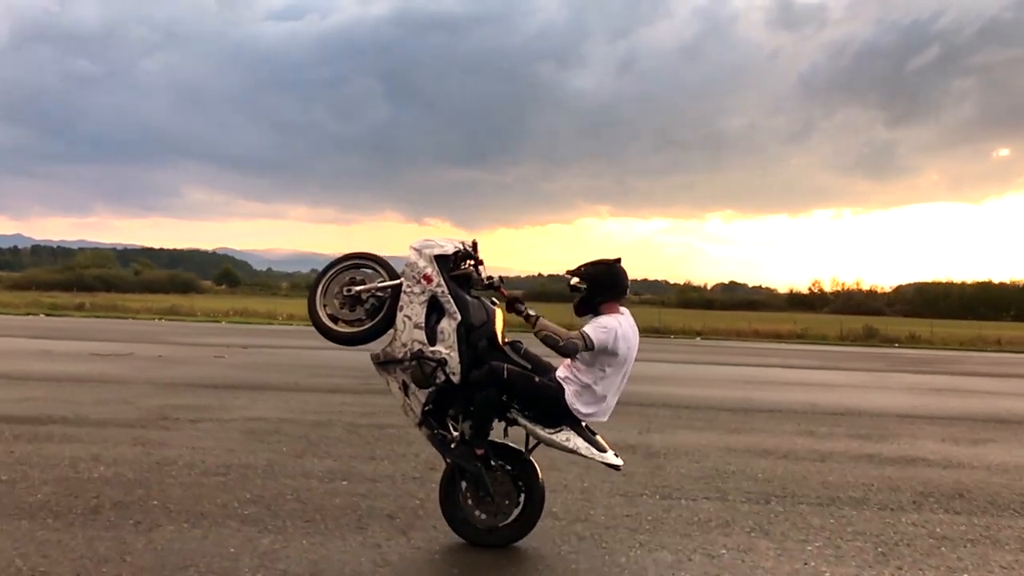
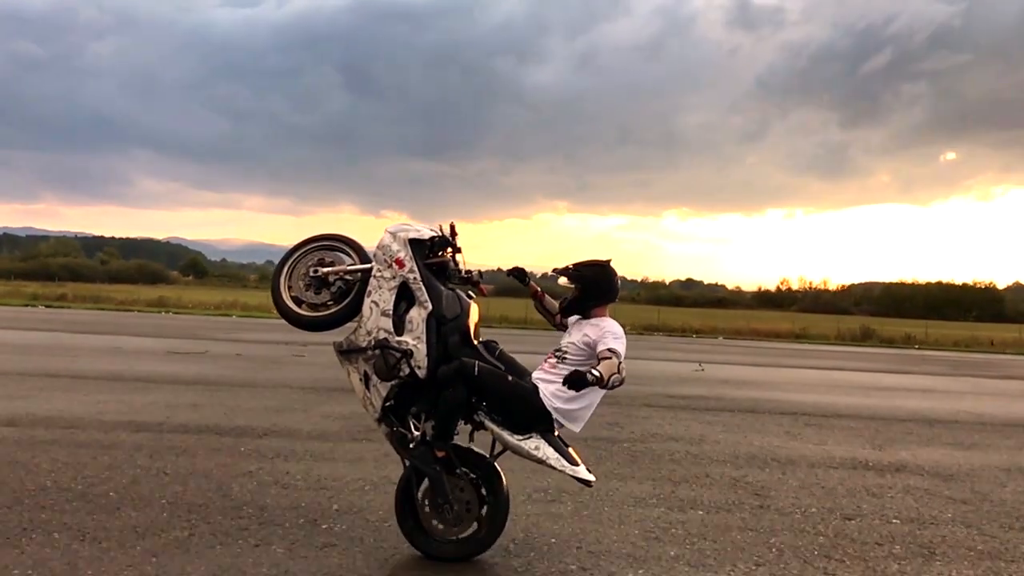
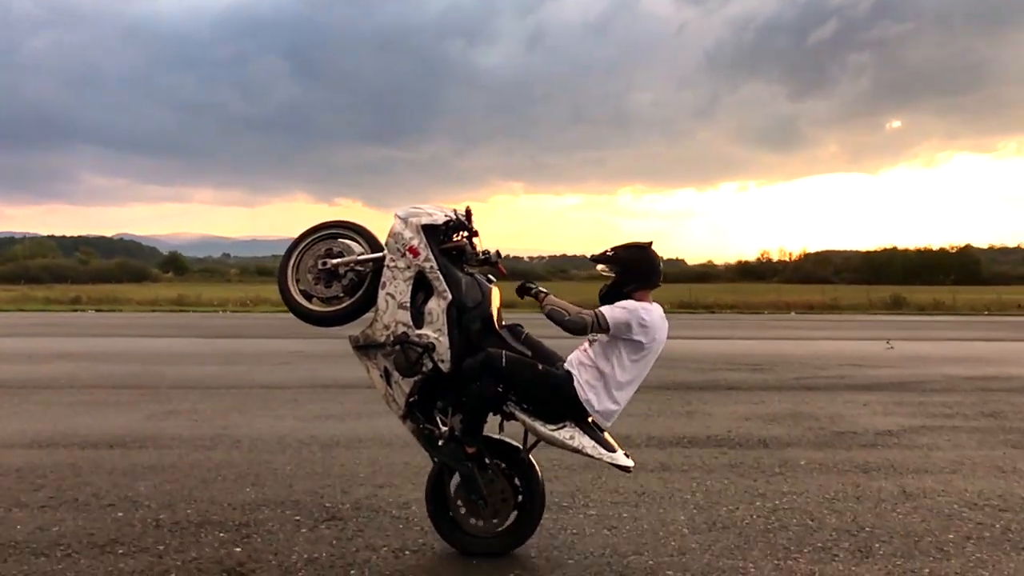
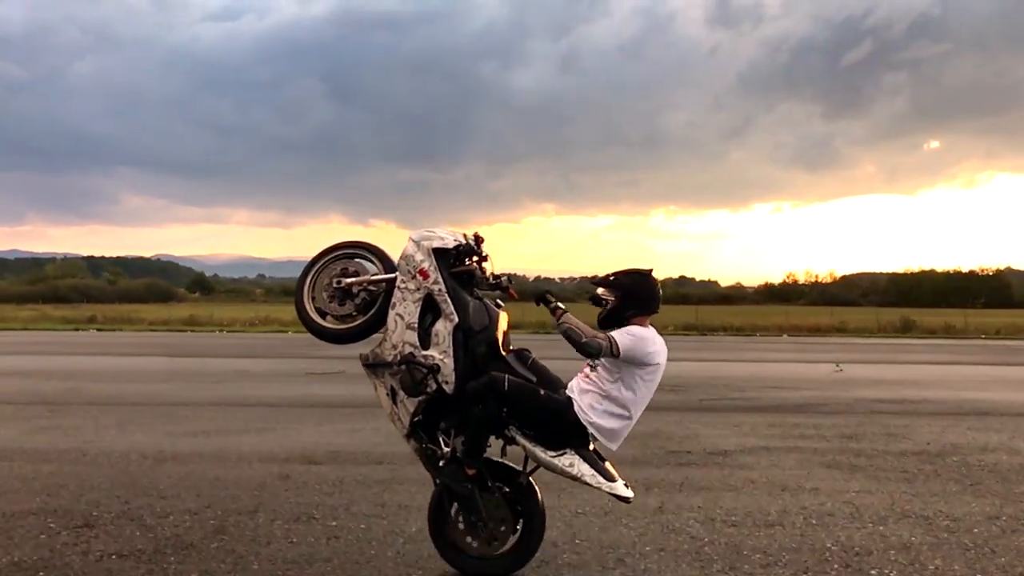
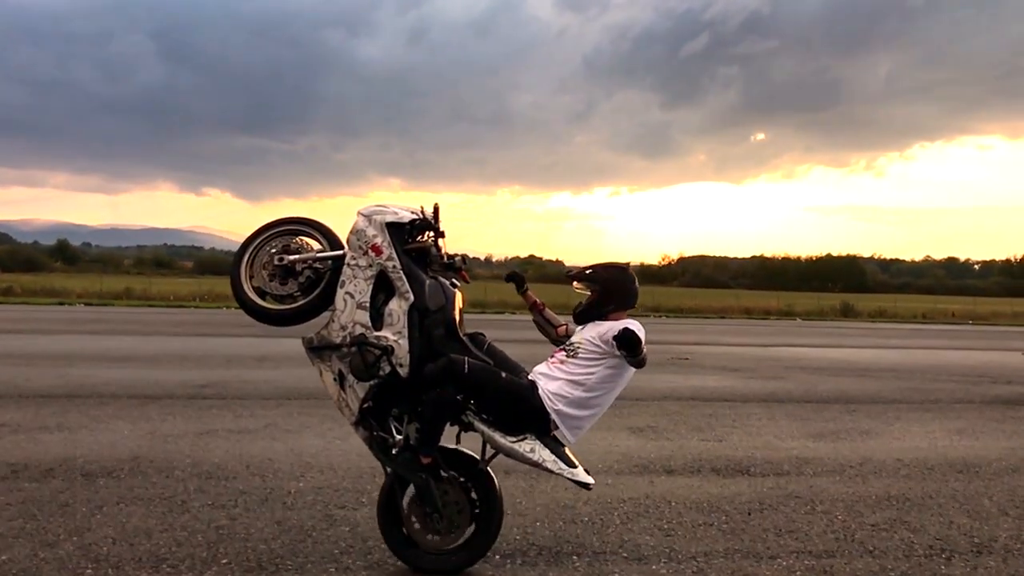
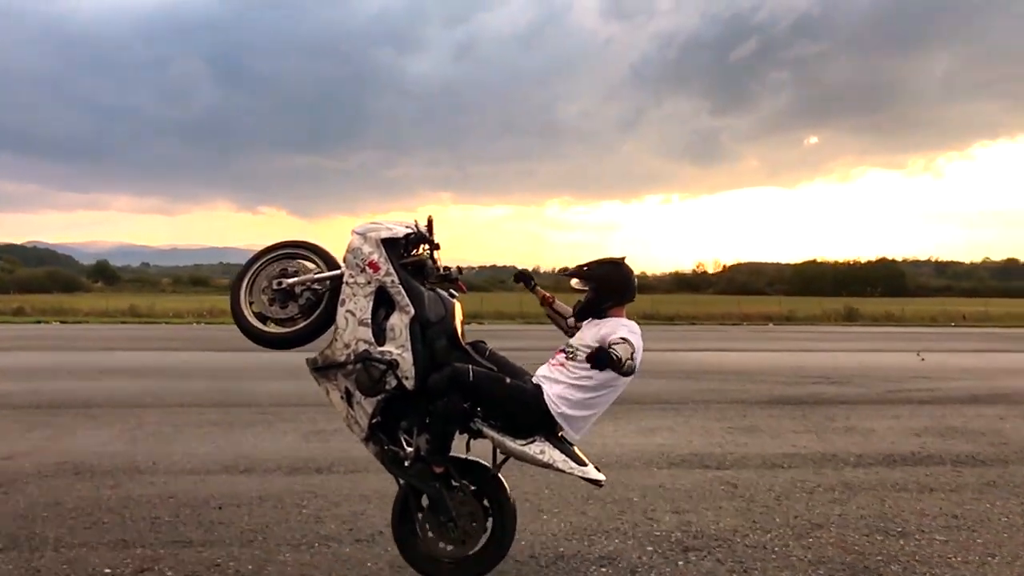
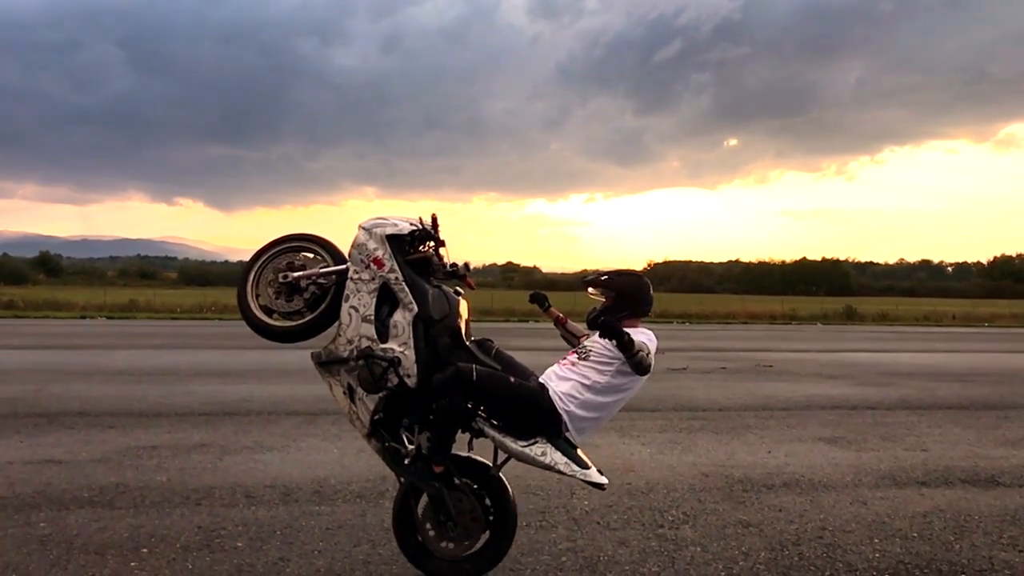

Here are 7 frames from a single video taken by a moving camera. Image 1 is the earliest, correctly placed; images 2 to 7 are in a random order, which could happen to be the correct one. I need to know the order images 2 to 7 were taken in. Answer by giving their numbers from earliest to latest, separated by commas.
2, 4, 3, 6, 5, 7
